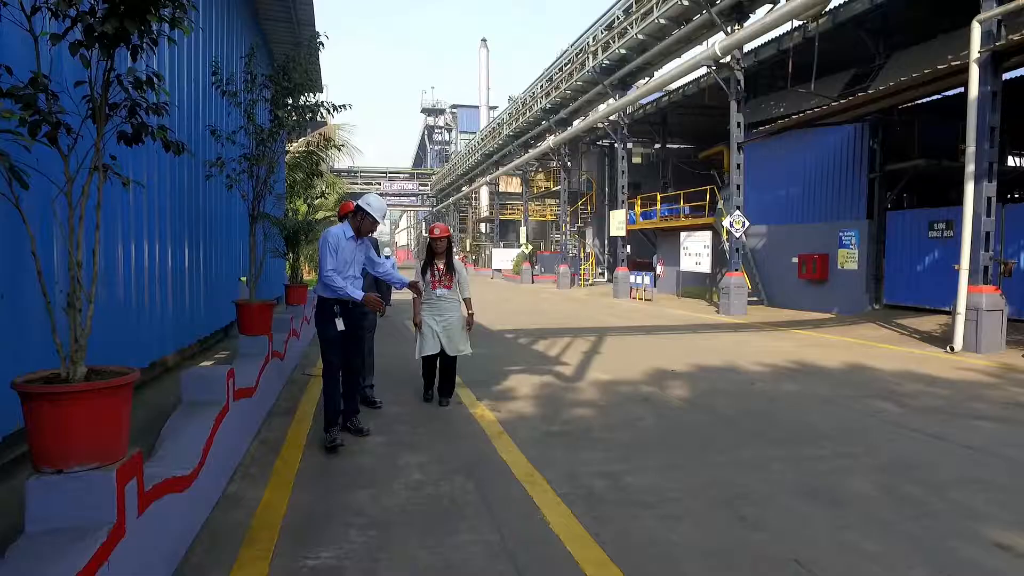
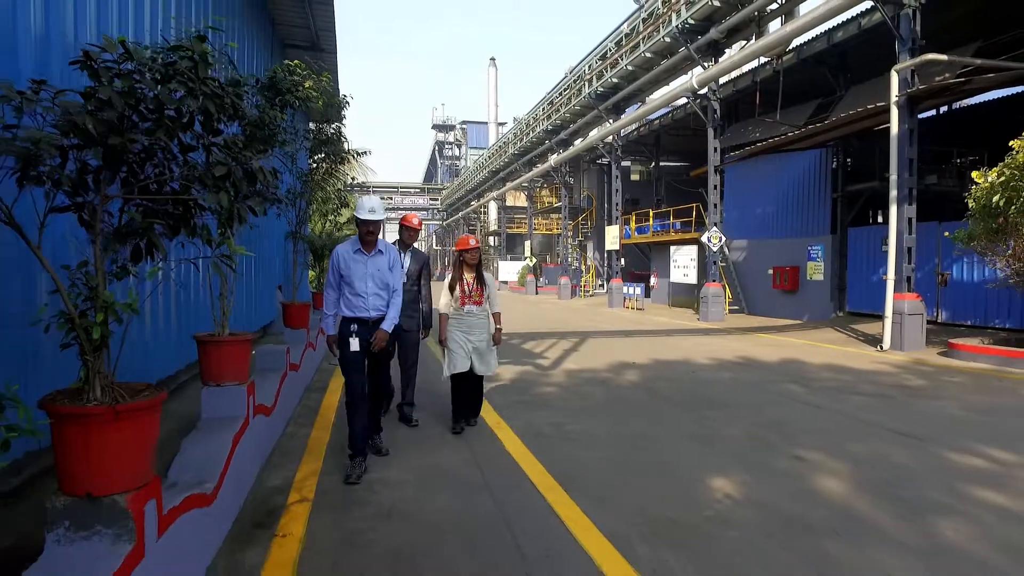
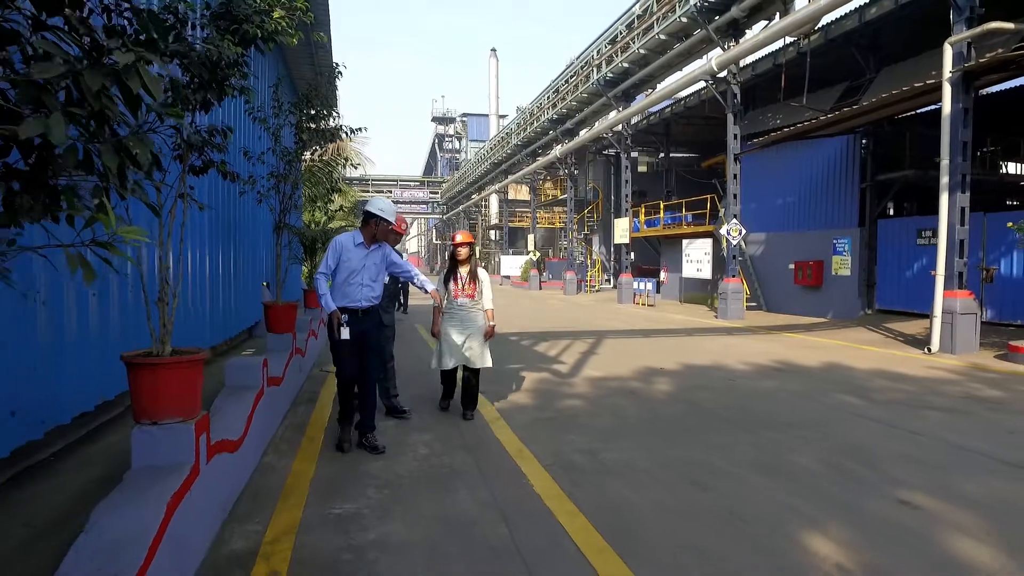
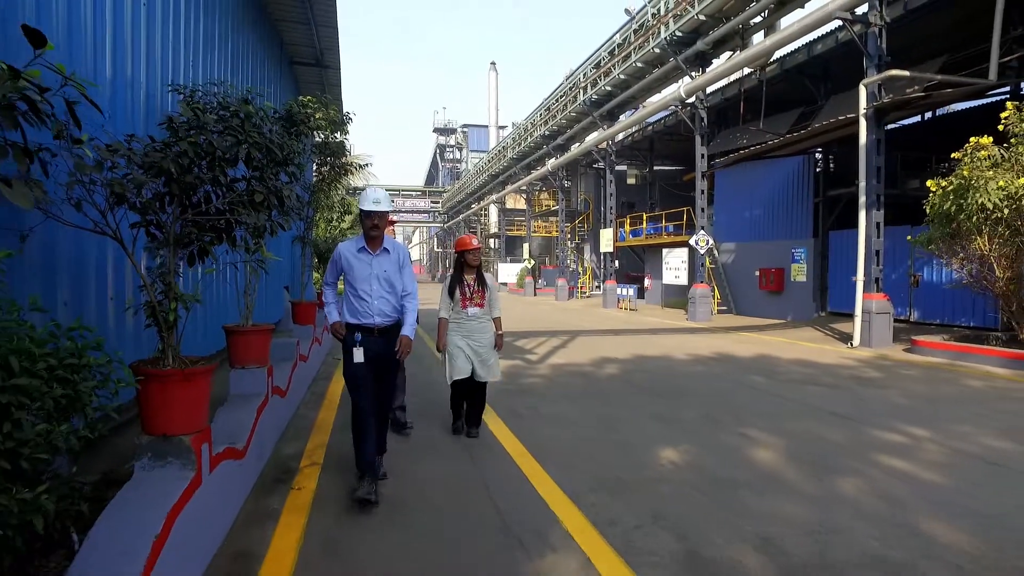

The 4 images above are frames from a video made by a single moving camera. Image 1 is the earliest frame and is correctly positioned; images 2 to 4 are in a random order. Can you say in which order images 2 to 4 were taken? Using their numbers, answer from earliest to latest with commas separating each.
3, 2, 4
